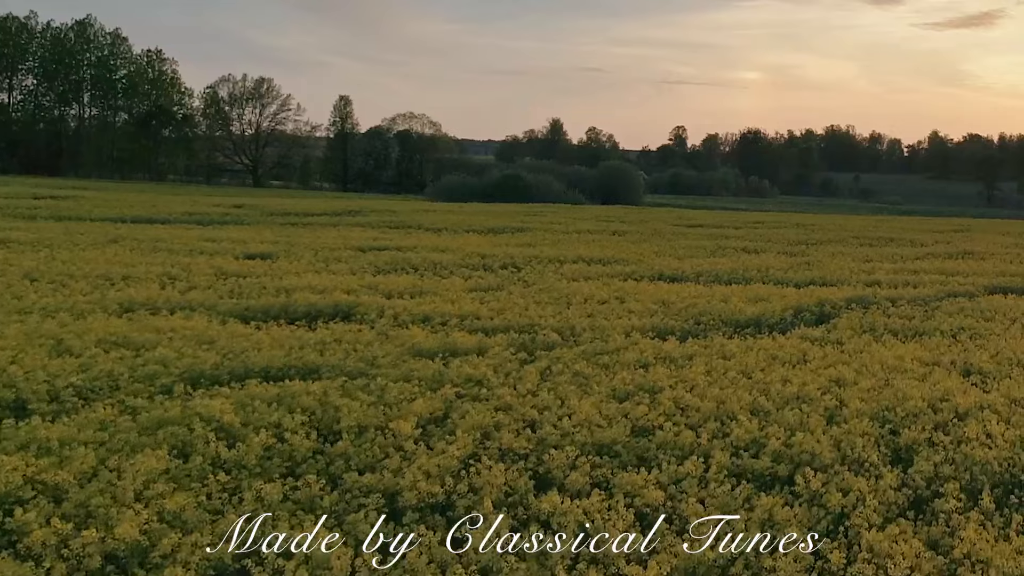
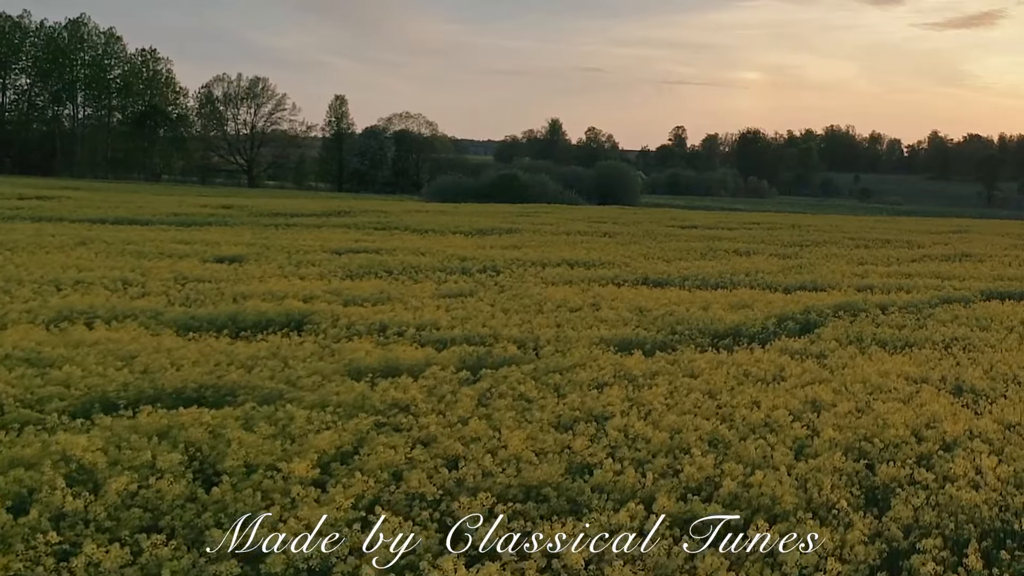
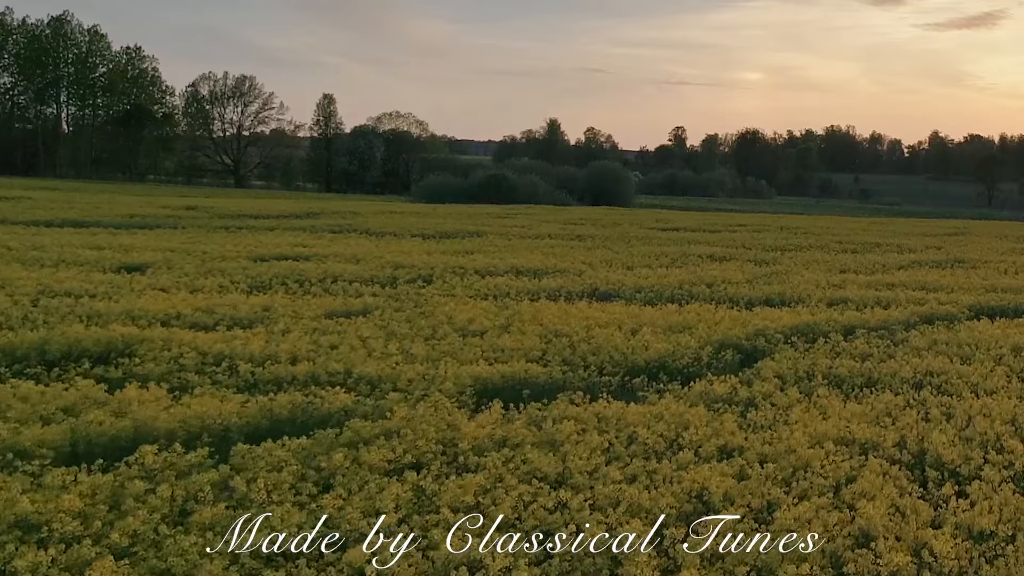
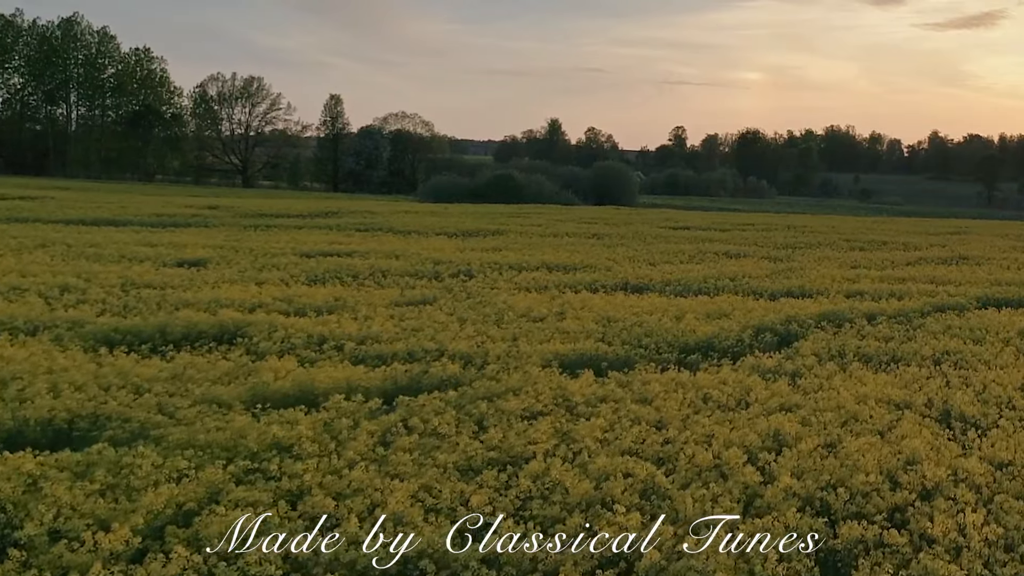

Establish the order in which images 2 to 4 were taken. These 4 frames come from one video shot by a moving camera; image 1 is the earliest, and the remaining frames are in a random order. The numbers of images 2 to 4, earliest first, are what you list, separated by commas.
2, 4, 3
